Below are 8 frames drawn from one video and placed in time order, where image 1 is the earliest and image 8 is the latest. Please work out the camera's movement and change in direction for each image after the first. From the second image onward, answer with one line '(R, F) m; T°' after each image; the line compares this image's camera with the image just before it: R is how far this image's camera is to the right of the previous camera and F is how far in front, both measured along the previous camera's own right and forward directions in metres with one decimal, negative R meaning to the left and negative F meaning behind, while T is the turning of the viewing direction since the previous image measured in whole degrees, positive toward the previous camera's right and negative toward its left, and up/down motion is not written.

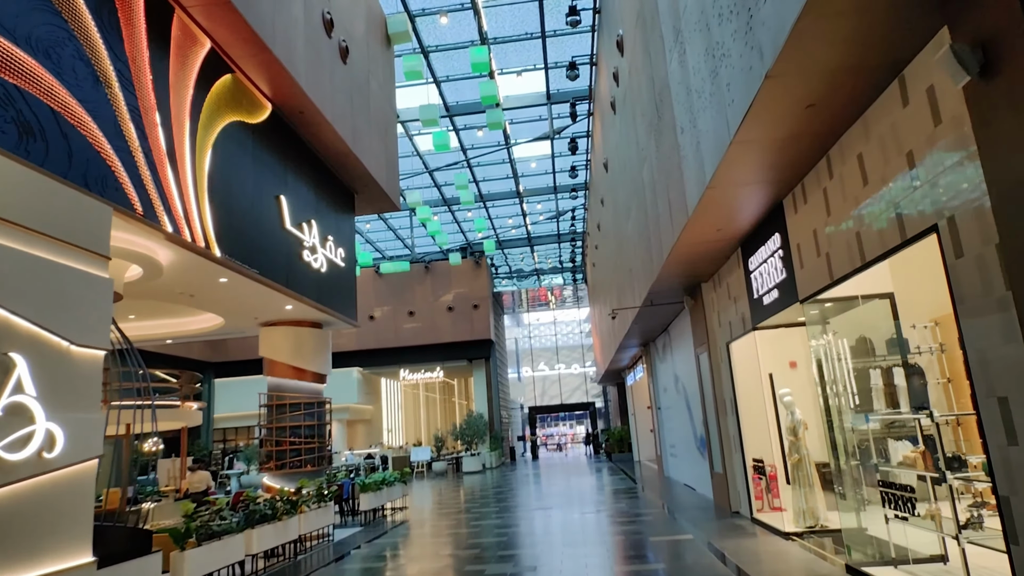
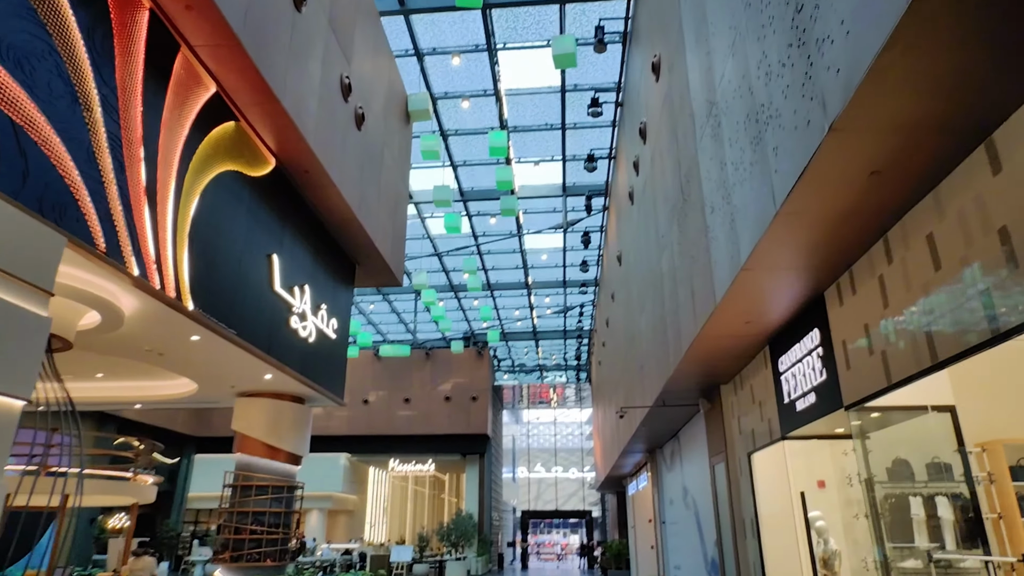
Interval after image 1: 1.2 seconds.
(0.0, +0.7) m; -1°
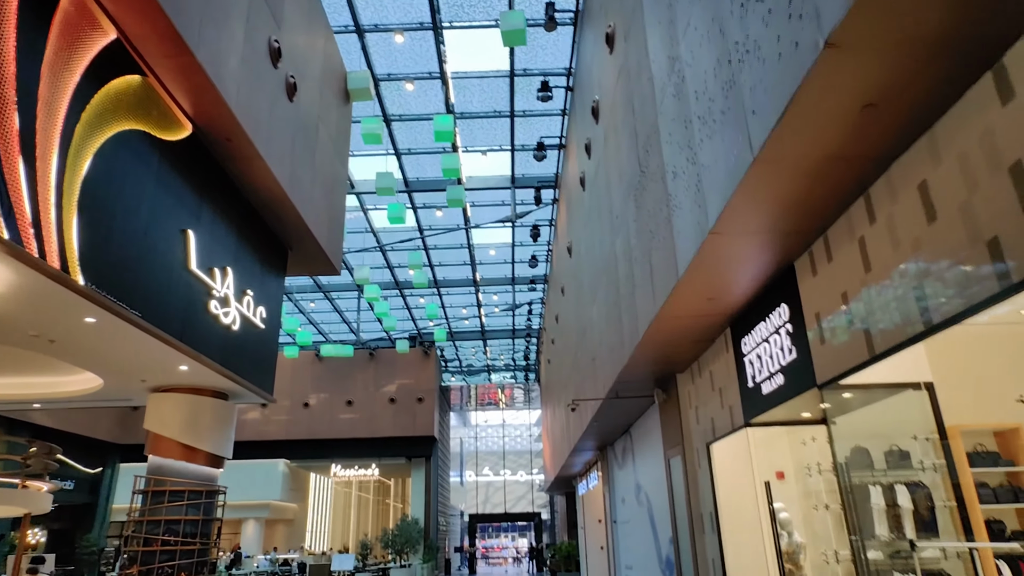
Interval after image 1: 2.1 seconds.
(0.0, +0.6) m; +4°
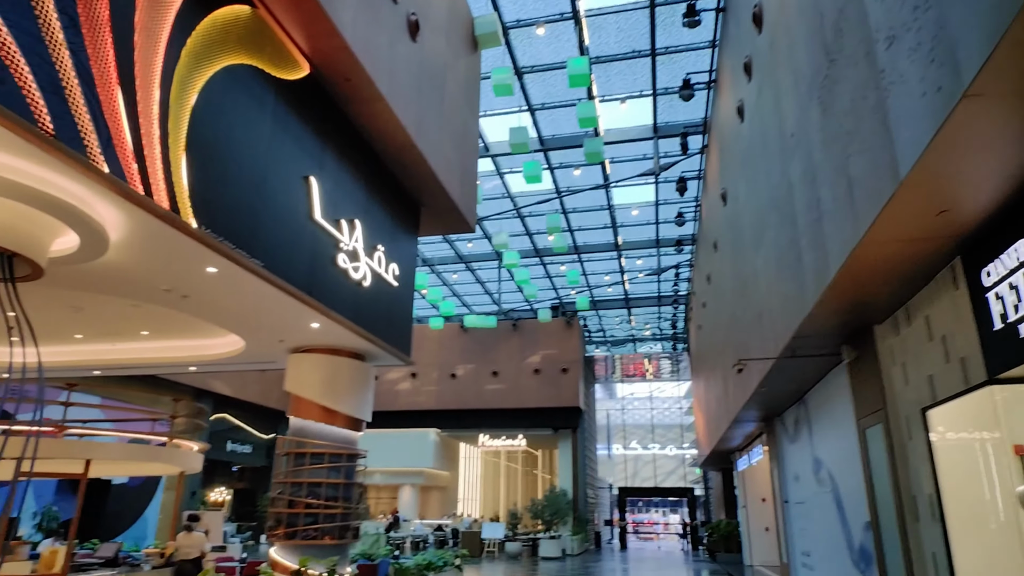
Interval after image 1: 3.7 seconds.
(-0.1, +0.9) m; -12°
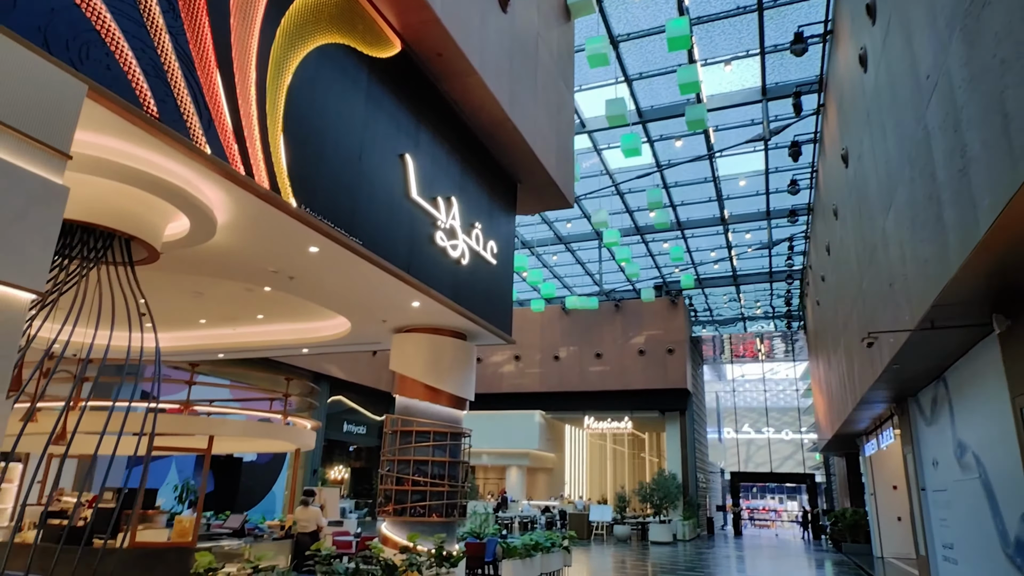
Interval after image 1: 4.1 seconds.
(0.0, +0.2) m; -9°
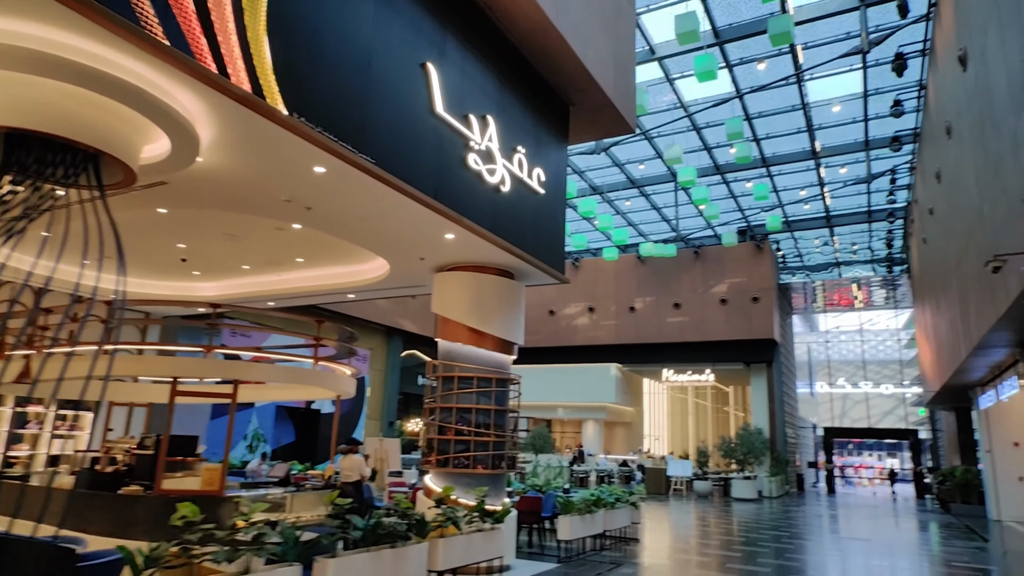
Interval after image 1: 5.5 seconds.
(+0.3, +0.8) m; -7°
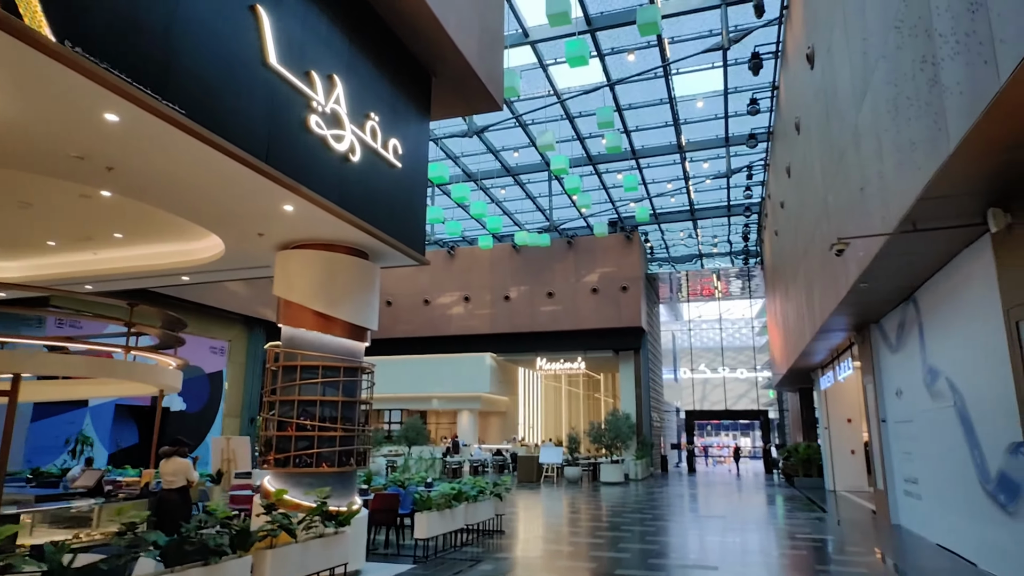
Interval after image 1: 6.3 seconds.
(+0.3, +0.4) m; +10°
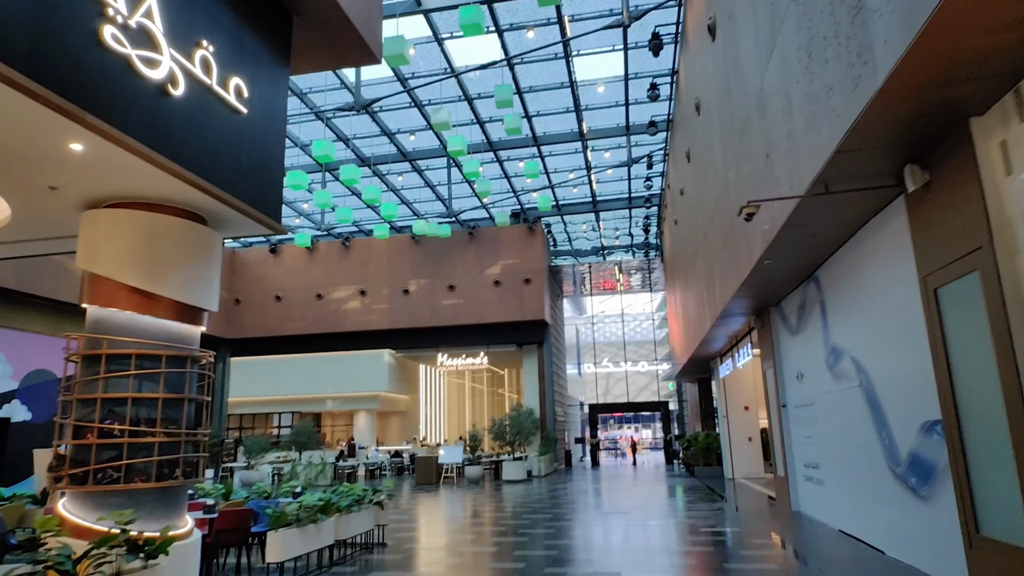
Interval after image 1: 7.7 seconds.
(+0.3, +0.9) m; +8°
